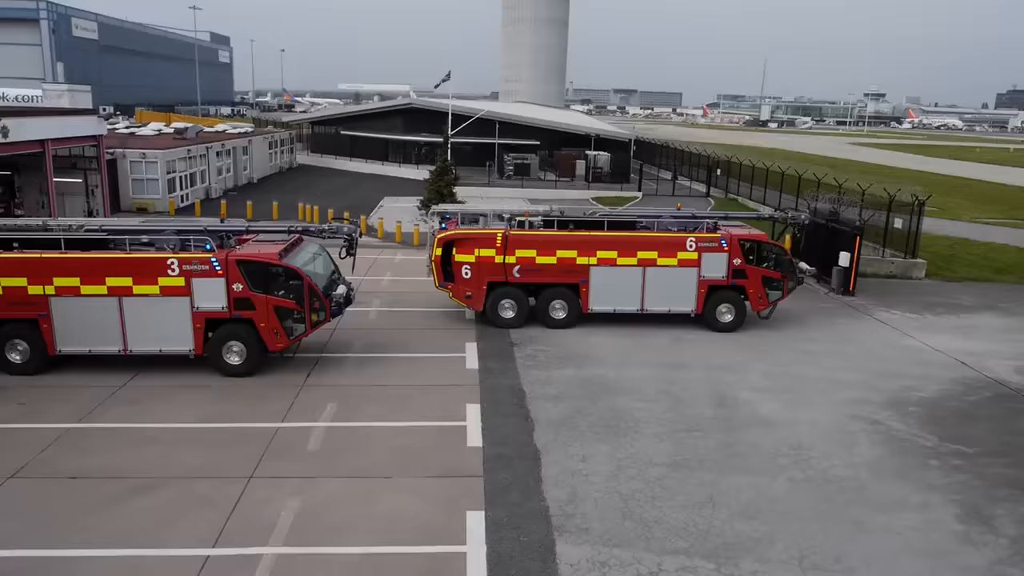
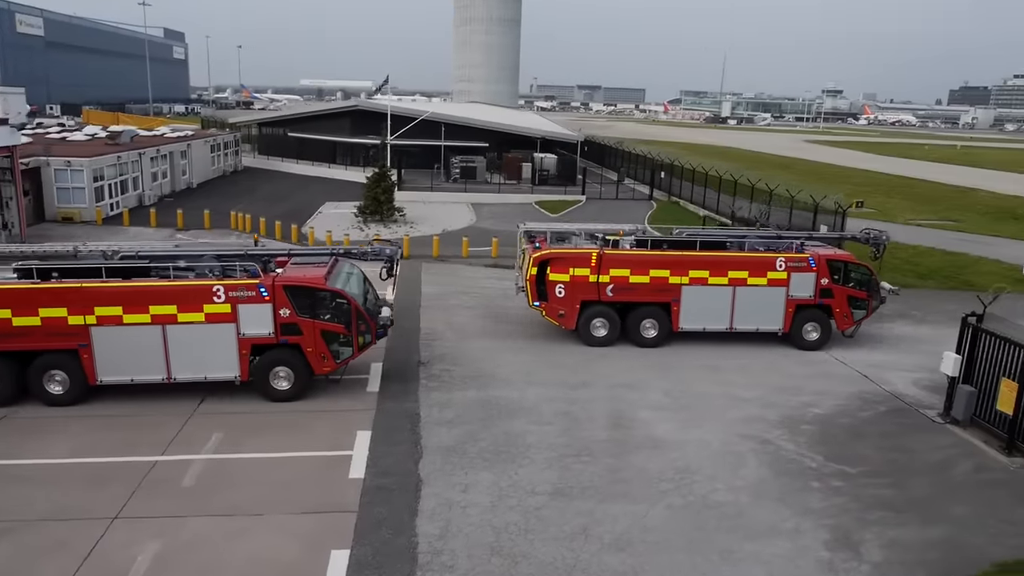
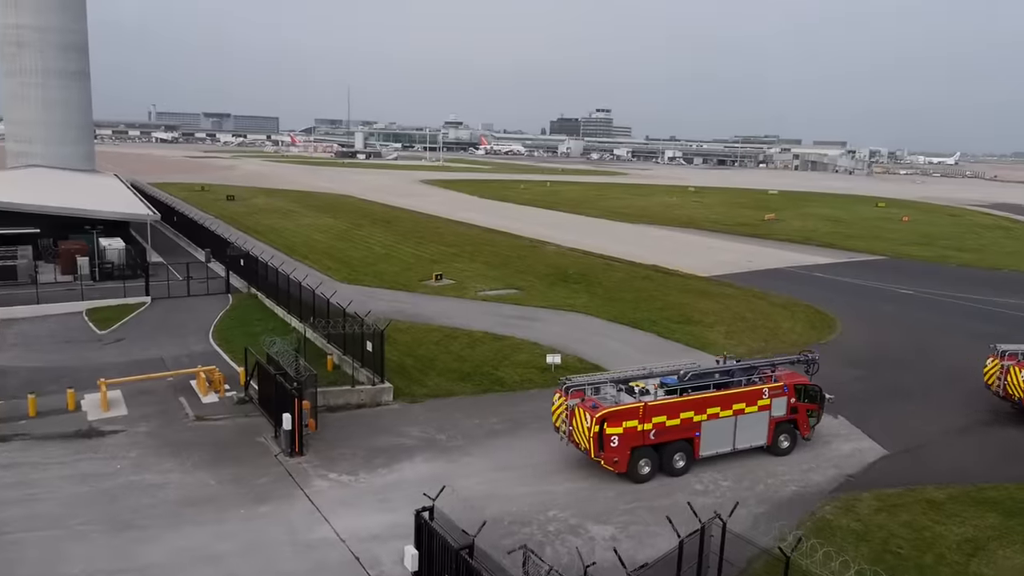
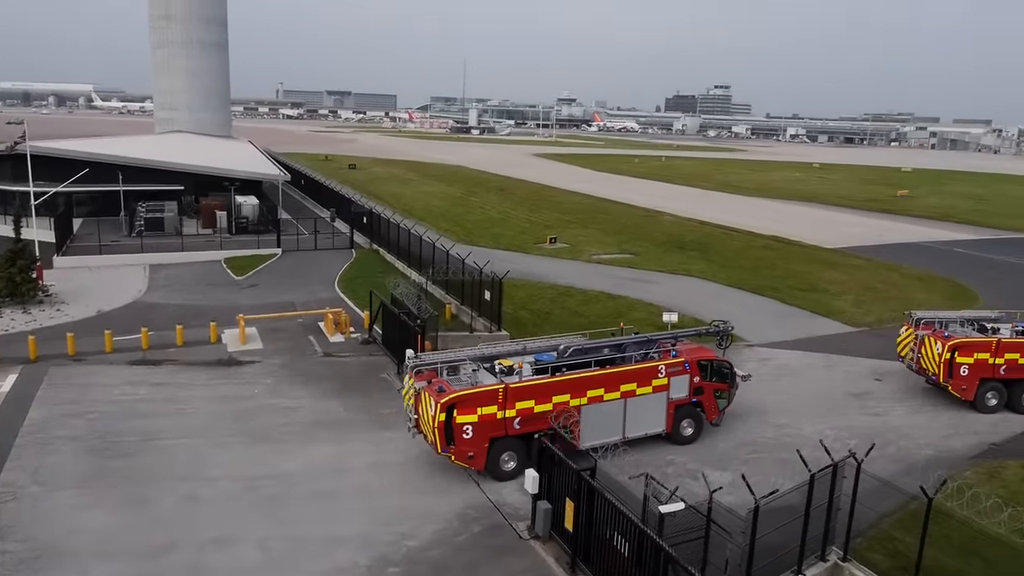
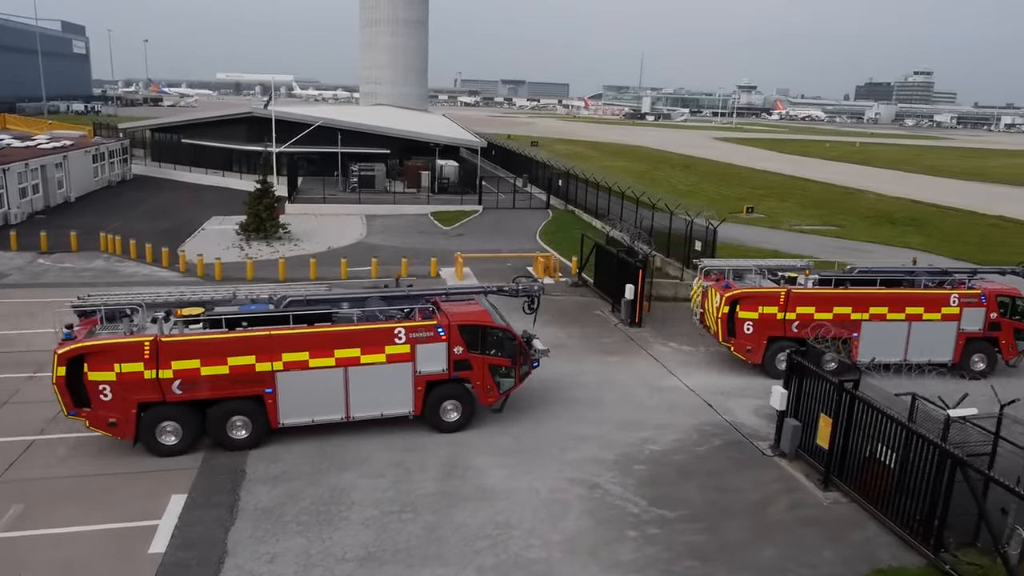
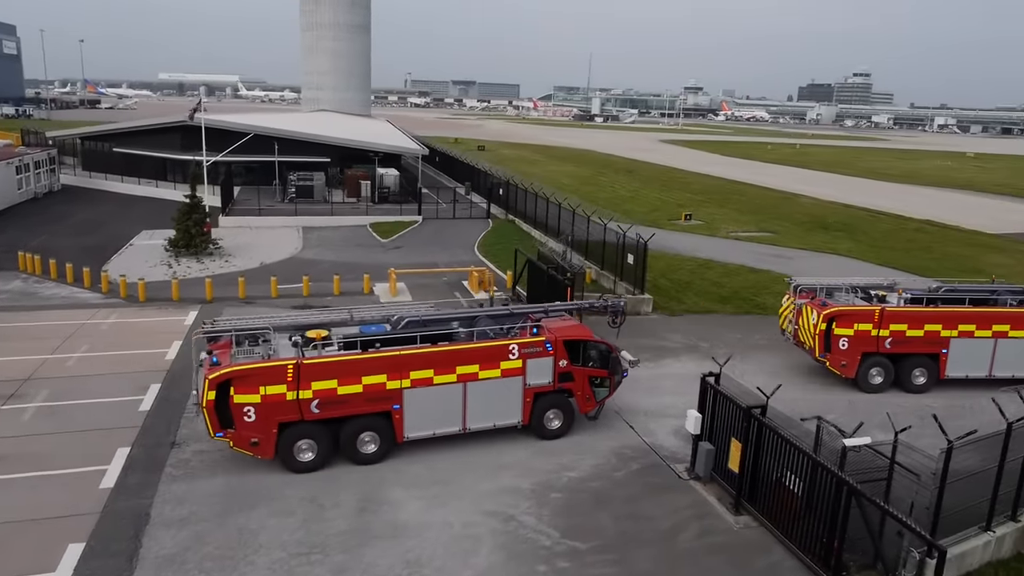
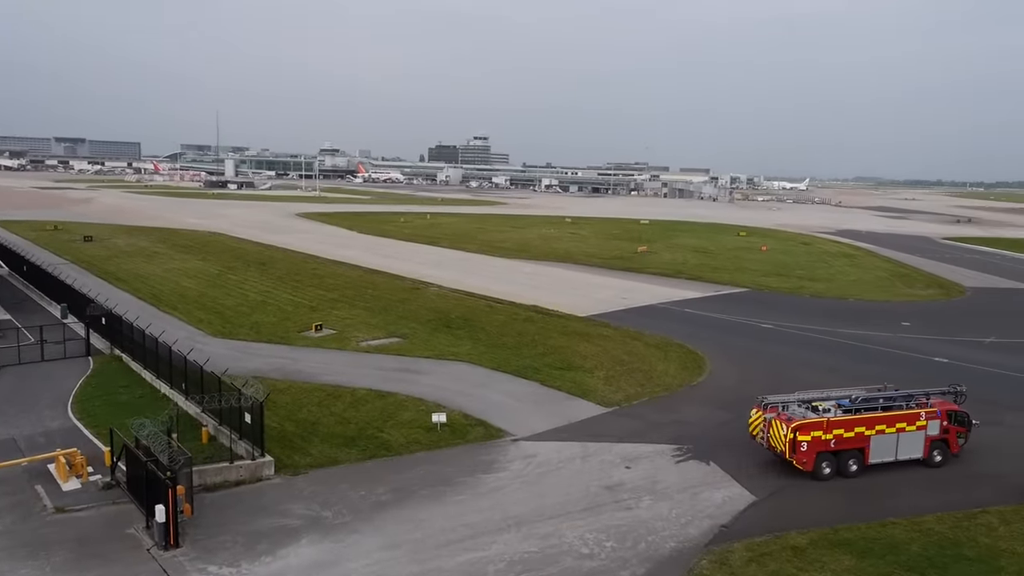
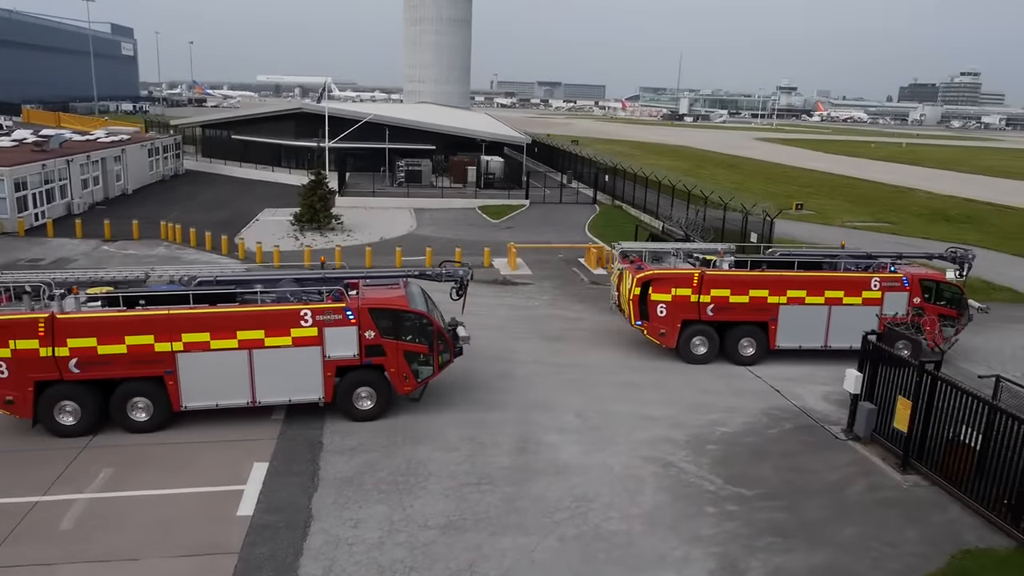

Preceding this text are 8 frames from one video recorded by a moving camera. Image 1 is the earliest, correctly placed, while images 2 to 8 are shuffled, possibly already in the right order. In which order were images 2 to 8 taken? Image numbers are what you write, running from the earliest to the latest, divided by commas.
2, 8, 5, 6, 4, 3, 7
